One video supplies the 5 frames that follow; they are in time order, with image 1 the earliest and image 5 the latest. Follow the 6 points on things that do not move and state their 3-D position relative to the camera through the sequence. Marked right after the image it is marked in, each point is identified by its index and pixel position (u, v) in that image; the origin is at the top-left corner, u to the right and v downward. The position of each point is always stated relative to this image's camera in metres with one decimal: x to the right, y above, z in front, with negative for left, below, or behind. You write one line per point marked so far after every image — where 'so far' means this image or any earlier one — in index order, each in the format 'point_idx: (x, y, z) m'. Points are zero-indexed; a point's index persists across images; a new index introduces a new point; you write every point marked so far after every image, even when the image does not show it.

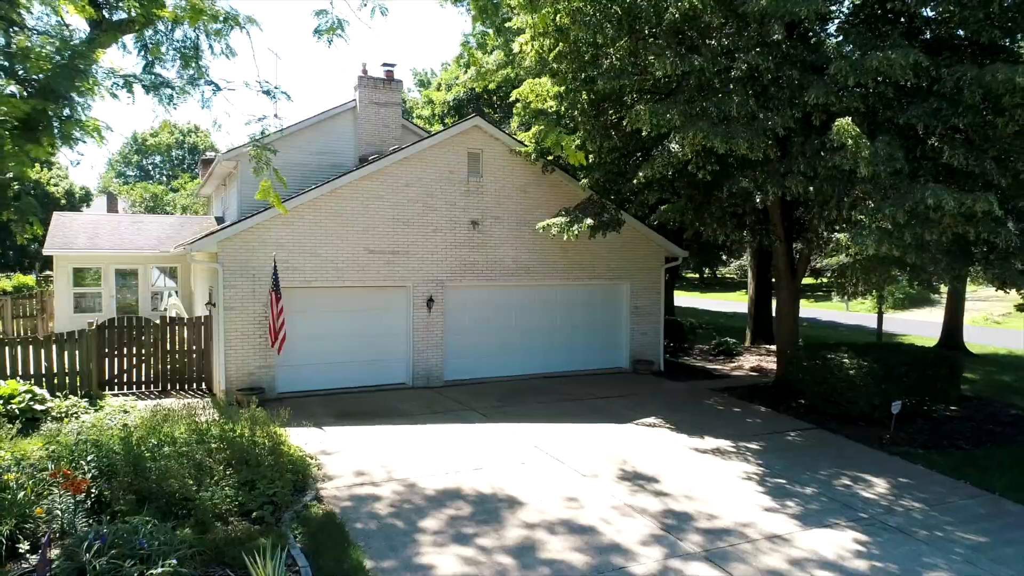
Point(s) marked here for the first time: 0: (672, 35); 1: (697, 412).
0: (+2.1, +3.3, +9.0) m
1: (+3.1, -2.1, +11.4) m
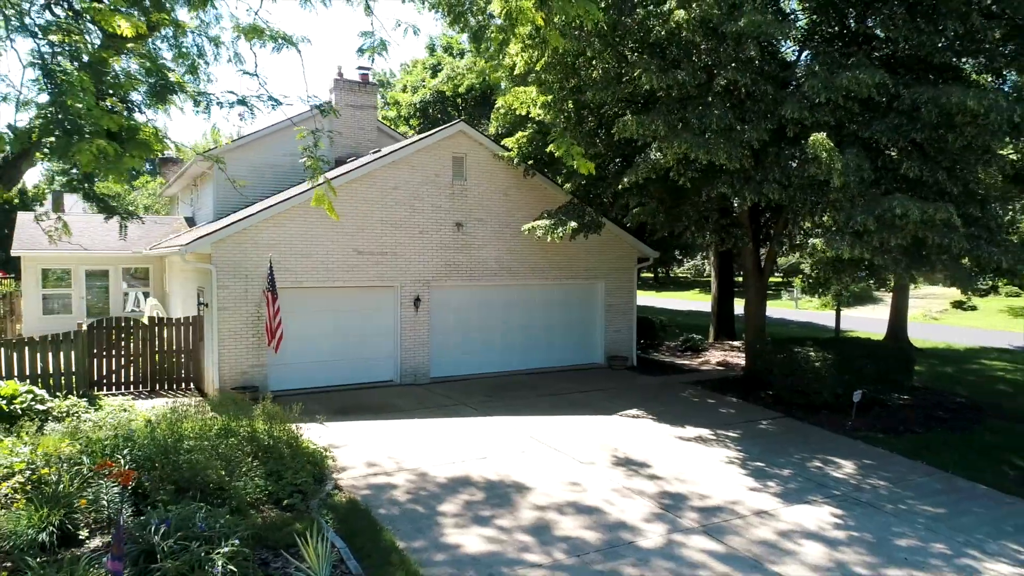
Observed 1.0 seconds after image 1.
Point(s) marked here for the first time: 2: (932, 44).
0: (+2.0, +3.4, +9.6) m
1: (+2.9, -2.1, +12.1) m
2: (+5.5, +3.1, +8.8) m
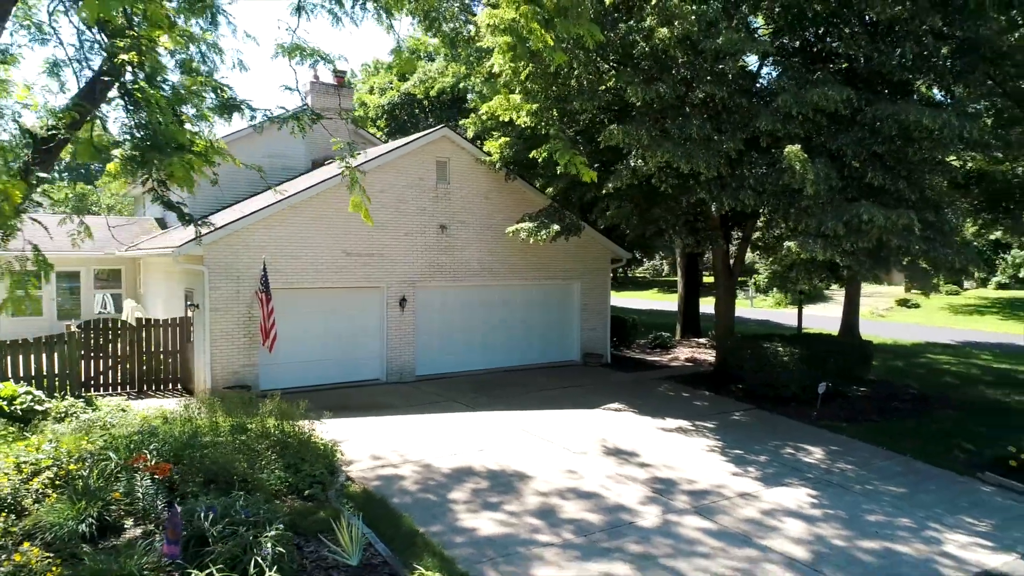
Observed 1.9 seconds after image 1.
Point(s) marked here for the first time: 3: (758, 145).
0: (+1.9, +3.4, +10.2) m
1: (+2.6, -2.1, +12.7) m
2: (+5.4, +3.2, +9.6) m
3: (+3.6, +2.1, +10.1) m
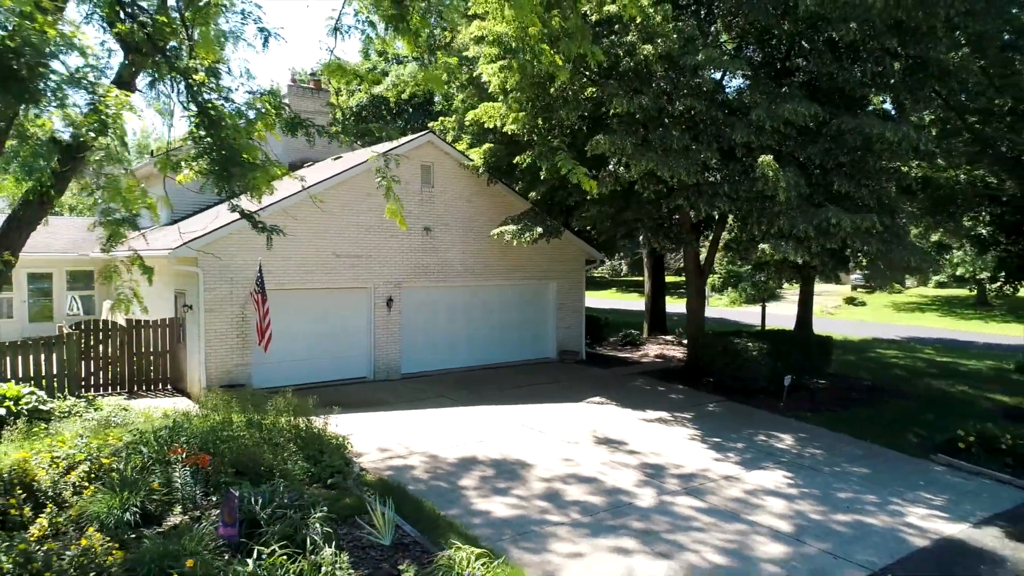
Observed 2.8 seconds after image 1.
0: (+1.7, +3.4, +10.8) m
1: (+2.3, -2.0, +13.3) m
2: (+5.2, +3.2, +10.4) m
3: (+3.5, +2.1, +10.8) m
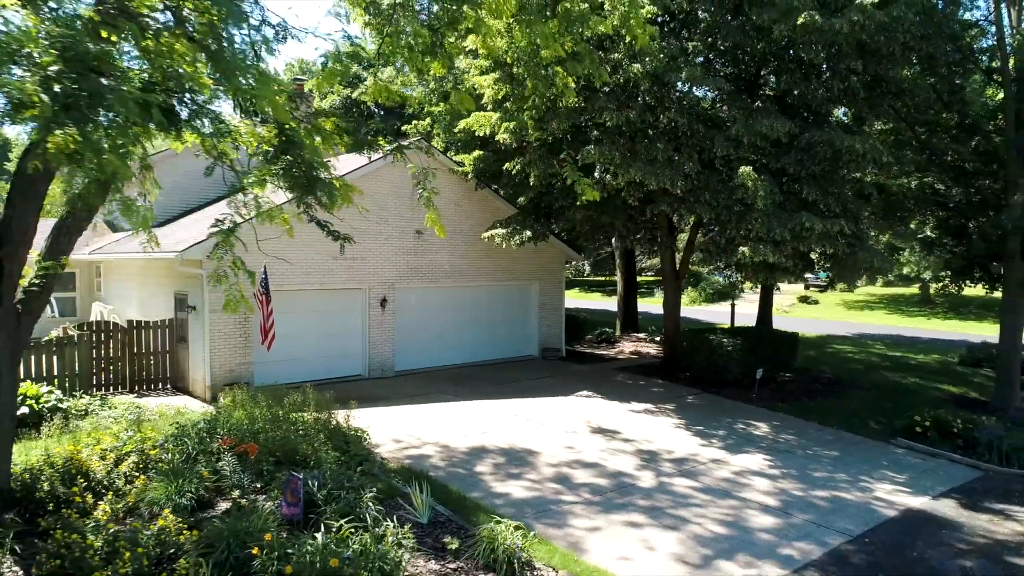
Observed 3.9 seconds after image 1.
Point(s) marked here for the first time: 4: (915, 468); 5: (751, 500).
0: (+1.6, +3.4, +11.5) m
1: (+2.1, -2.0, +14.1) m
2: (+5.2, +3.2, +11.4) m
3: (+3.4, +2.1, +11.7) m
4: (+5.5, -2.5, +9.3) m
5: (+2.7, -2.4, +7.6) m
